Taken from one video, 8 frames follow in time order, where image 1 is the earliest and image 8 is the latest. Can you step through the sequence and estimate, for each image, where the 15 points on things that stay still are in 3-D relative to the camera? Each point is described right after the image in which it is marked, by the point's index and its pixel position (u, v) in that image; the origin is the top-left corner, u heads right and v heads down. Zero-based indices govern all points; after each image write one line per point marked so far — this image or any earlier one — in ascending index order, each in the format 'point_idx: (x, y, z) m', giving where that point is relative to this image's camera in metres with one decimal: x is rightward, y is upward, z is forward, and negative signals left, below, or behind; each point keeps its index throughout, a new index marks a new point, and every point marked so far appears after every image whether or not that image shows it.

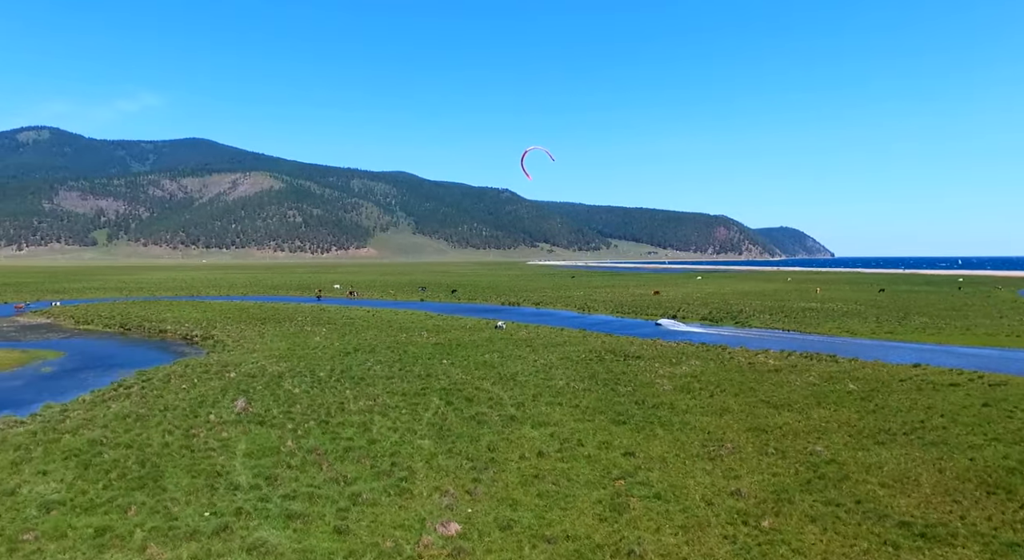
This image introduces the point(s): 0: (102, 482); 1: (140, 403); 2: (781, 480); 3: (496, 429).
0: (-6.4, -3.2, +10.9) m
1: (-9.9, -3.3, +18.6) m
2: (+4.2, -3.1, +10.9) m
3: (-0.3, -3.2, +15.2) m
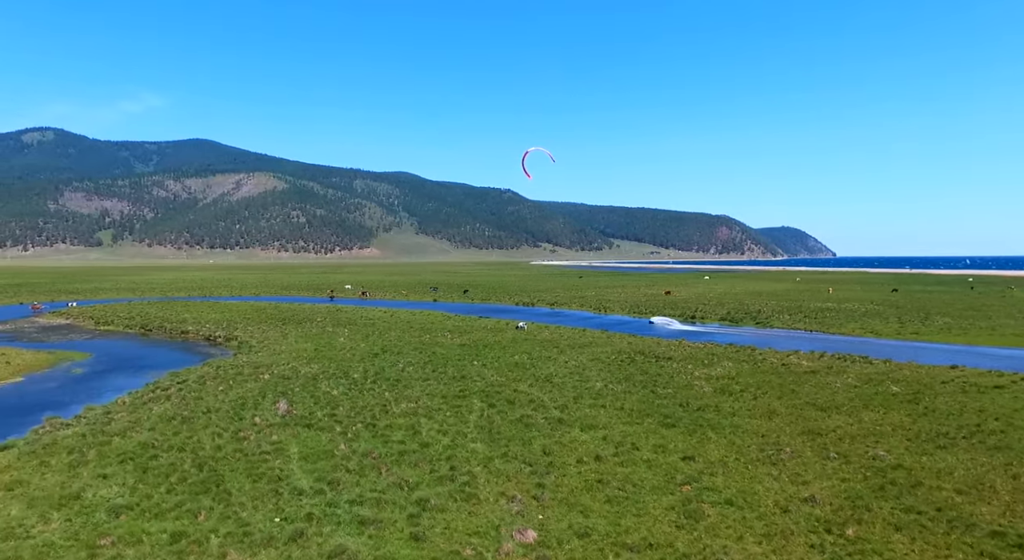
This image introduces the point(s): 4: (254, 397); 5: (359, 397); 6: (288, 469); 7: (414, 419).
0: (-5.4, -3.2, +10.8) m
1: (-8.8, -3.4, +18.6) m
2: (+5.2, -3.2, +10.6) m
3: (+0.7, -3.3, +15.0) m
4: (-7.2, -3.3, +19.5) m
5: (-4.3, -3.3, +19.3) m
6: (-3.8, -3.2, +11.7) m
7: (-2.2, -3.2, +16.1) m
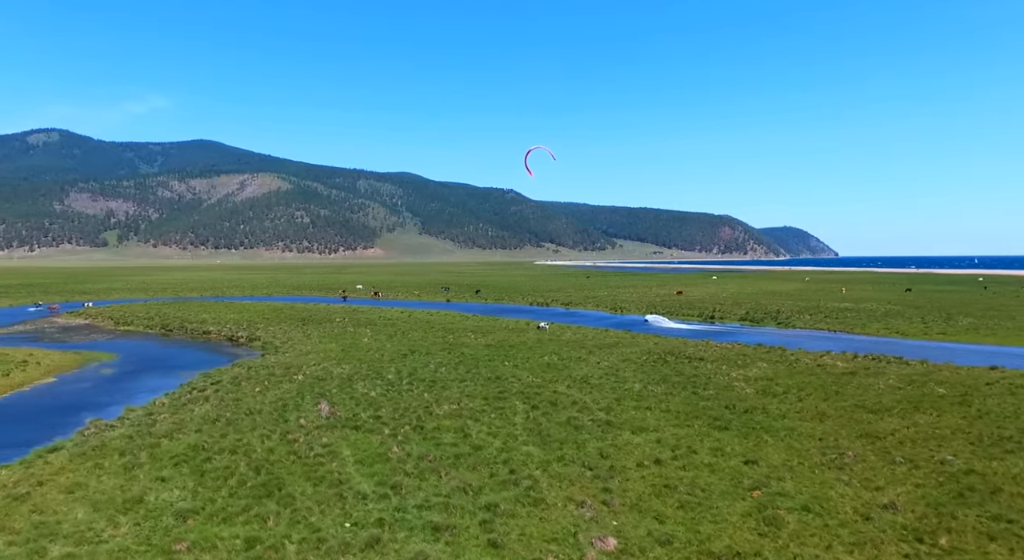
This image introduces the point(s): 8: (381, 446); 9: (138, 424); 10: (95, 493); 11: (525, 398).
0: (-4.4, -3.2, +10.7) m
1: (-7.7, -3.4, +18.5) m
2: (+6.2, -3.2, +10.4) m
3: (+1.8, -3.3, +14.8) m
4: (-6.1, -3.3, +19.4) m
5: (-3.1, -3.3, +19.1) m
6: (-2.7, -3.2, +11.5) m
7: (-1.1, -3.2, +15.9) m
8: (-2.5, -3.2, +13.5) m
9: (-9.0, -3.5, +16.9) m
10: (-6.4, -3.3, +10.7) m
11: (+0.4, -3.3, +19.3) m
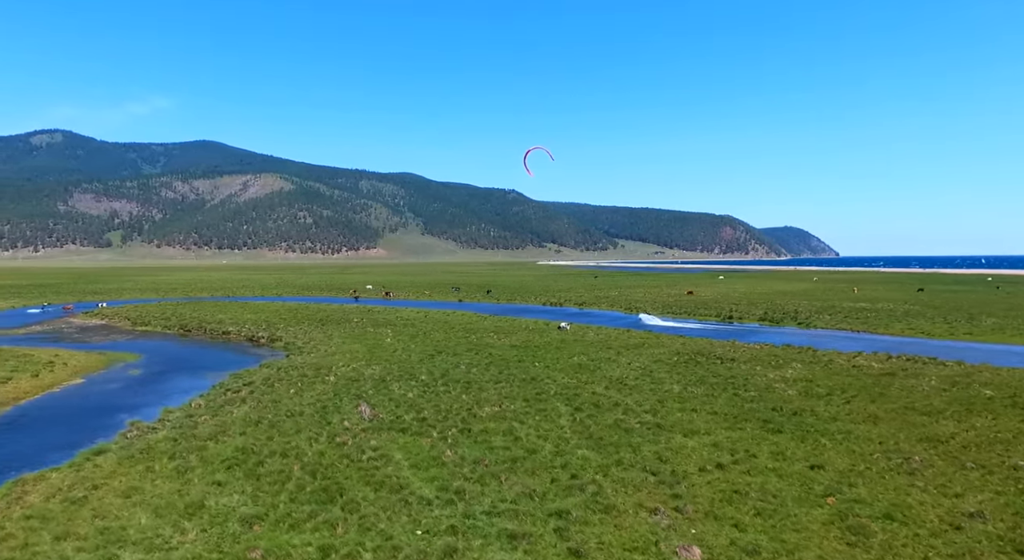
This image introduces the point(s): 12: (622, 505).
0: (-3.4, -3.2, +10.5) m
1: (-6.6, -3.4, +18.3) m
2: (+7.2, -3.2, +10.0) m
3: (+2.8, -3.3, +14.5) m
4: (-5.0, -3.3, +19.2) m
5: (-2.0, -3.3, +18.9) m
6: (-1.7, -3.2, +11.3) m
7: (-0.1, -3.2, +15.6) m
8: (-1.5, -3.2, +13.2) m
9: (-8.0, -3.5, +16.7) m
10: (-5.4, -3.3, +10.5) m
11: (+1.5, -3.3, +19.0) m
12: (+1.5, -3.2, +9.8) m
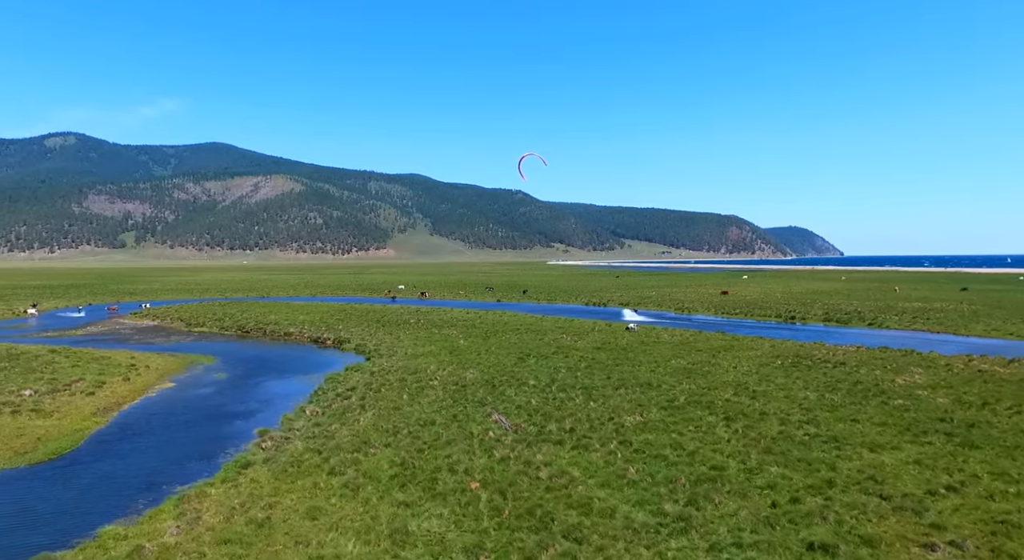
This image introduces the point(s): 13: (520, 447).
0: (-0.3, -3.3, +9.5) m
1: (-3.1, -3.4, +17.5) m
2: (+10.3, -3.1, +8.5) m
3: (+6.1, -3.3, +13.2) m
4: (-1.5, -3.4, +18.3) m
5: (+1.4, -3.3, +17.8) m
6: (+1.4, -3.2, +10.3) m
7: (+3.2, -3.3, +14.5) m
8: (+1.7, -3.2, +12.2) m
9: (-4.6, -3.5, +15.9) m
10: (-2.3, -3.3, +9.6) m
11: (+4.9, -3.3, +17.8) m
12: (+4.6, -3.2, +8.6) m
13: (+0.1, -3.3, +13.6) m
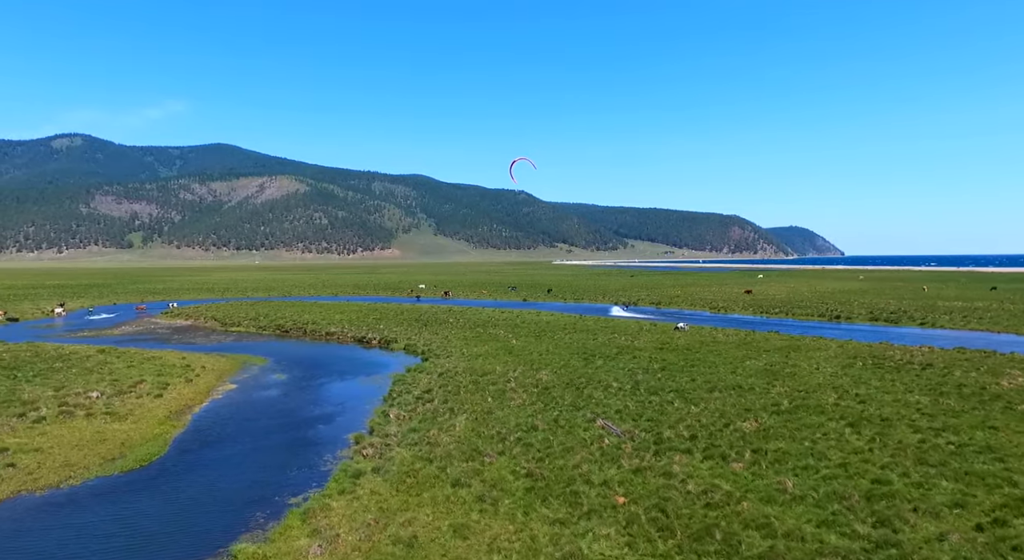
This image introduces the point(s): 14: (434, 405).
0: (+1.8, -3.2, +8.5) m
1: (-0.7, -3.4, +16.6) m
2: (+12.4, -3.1, +7.2) m
3: (+8.4, -3.2, +12.1) m
4: (+1.0, -3.3, +17.3) m
5: (+3.9, -3.2, +16.8) m
6: (+3.6, -3.2, +9.2) m
7: (+5.6, -3.2, +13.4) m
8: (+4.0, -3.2, +11.1) m
9: (-2.2, -3.5, +15.1) m
10: (-0.2, -3.3, +8.7) m
11: (+7.4, -3.2, +16.6) m
12: (+6.7, -3.1, +7.5) m
13: (+2.4, -3.2, +12.6) m
14: (-2.2, -3.5, +19.3) m
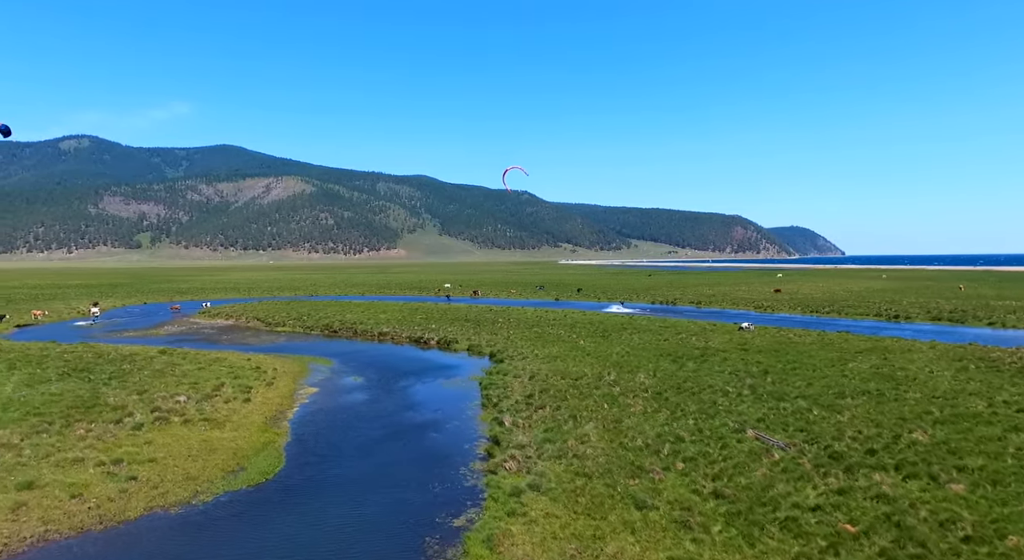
0: (+4.5, -3.1, +7.2) m
1: (+2.3, -3.3, +15.3) m
2: (+15.0, -3.0, +5.5) m
3: (+11.2, -3.1, +10.5) m
4: (+4.0, -3.3, +16.0) m
5: (+6.9, -3.2, +15.4) m
6: (+6.3, -3.1, +7.8) m
7: (+8.5, -3.1, +11.9) m
8: (+6.8, -3.1, +9.7) m
9: (+0.7, -3.4, +13.9) m
10: (+2.5, -3.2, +7.4) m
11: (+10.4, -3.1, +15.1) m
12: (+9.4, -3.1, +5.9) m
13: (+5.3, -3.2, +11.2) m
14: (+0.9, -3.5, +18.1) m
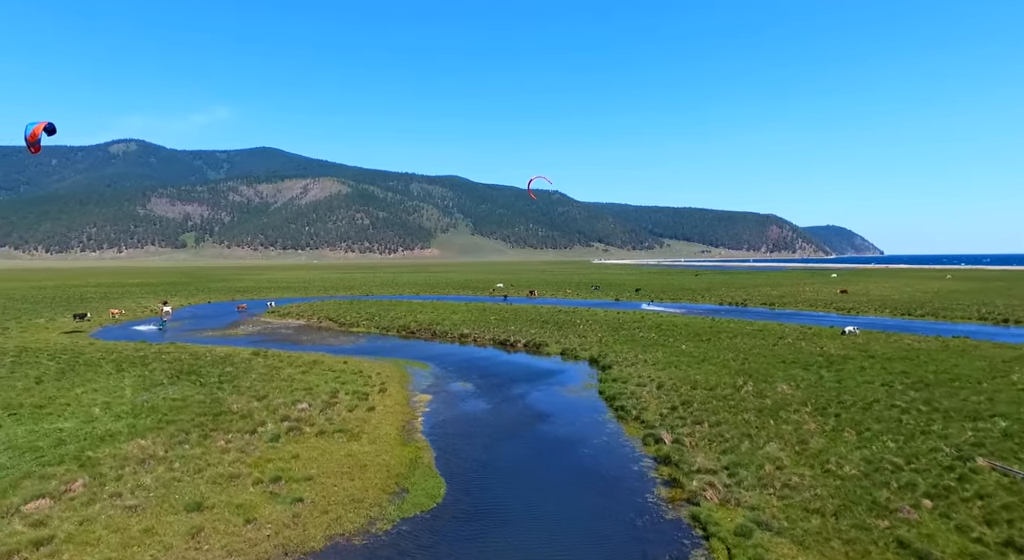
0: (+7.4, -3.2, +5.3) m
1: (+5.9, -3.4, +13.6) m
2: (+17.8, -3.1, +2.8) m
3: (+14.4, -3.2, +8.0) m
4: (+7.6, -3.3, +14.1) m
5: (+10.4, -3.3, +13.2) m
6: (+9.2, -3.2, +5.8) m
7: (+11.7, -3.2, +9.7) m
8: (+9.8, -3.2, +7.6) m
9: (+4.2, -3.5, +12.3) m
10: (+5.5, -3.3, +5.7) m
11: (+13.9, -3.2, +12.7) m
12: (+12.2, -3.1, +3.6) m
13: (+8.5, -3.2, +9.3) m
14: (+4.6, -3.5, +16.5) m
